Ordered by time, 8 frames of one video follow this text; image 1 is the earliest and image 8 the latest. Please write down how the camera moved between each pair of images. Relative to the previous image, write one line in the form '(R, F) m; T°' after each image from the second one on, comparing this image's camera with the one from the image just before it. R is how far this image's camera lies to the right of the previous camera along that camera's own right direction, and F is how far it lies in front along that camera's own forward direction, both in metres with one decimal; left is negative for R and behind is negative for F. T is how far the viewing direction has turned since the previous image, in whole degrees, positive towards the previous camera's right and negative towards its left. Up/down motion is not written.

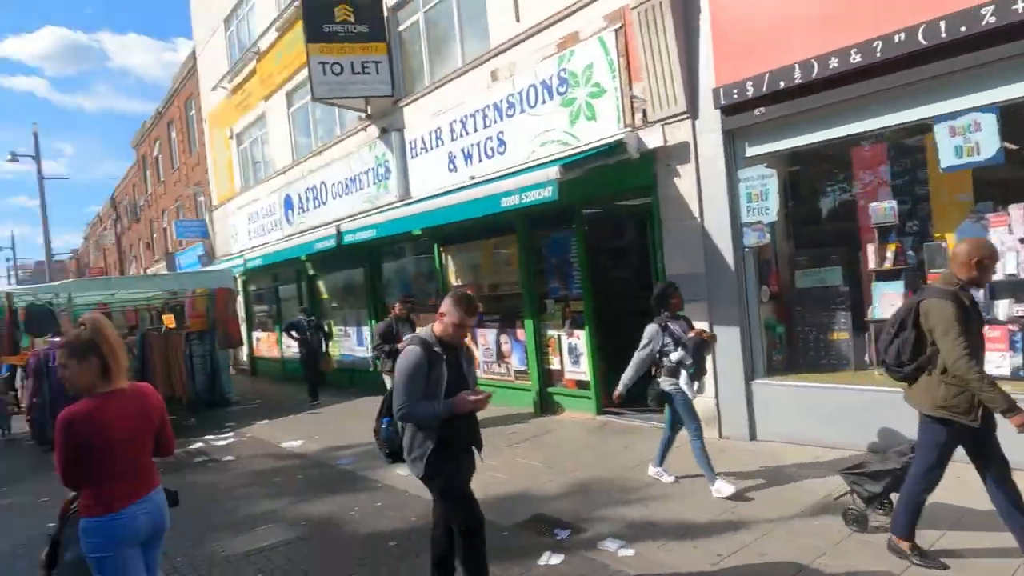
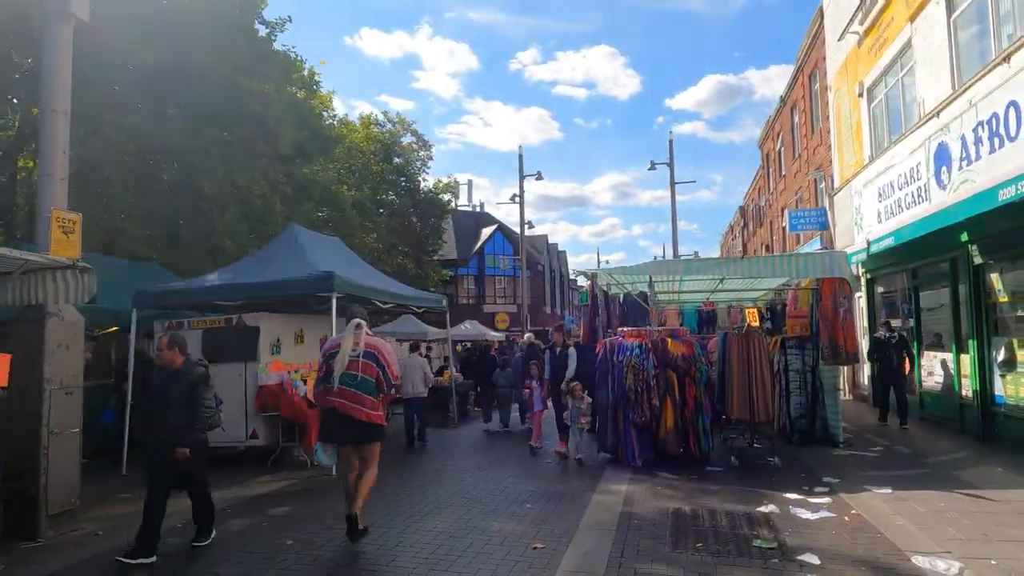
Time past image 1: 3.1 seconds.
(+1.2, +1.4) m; -2°
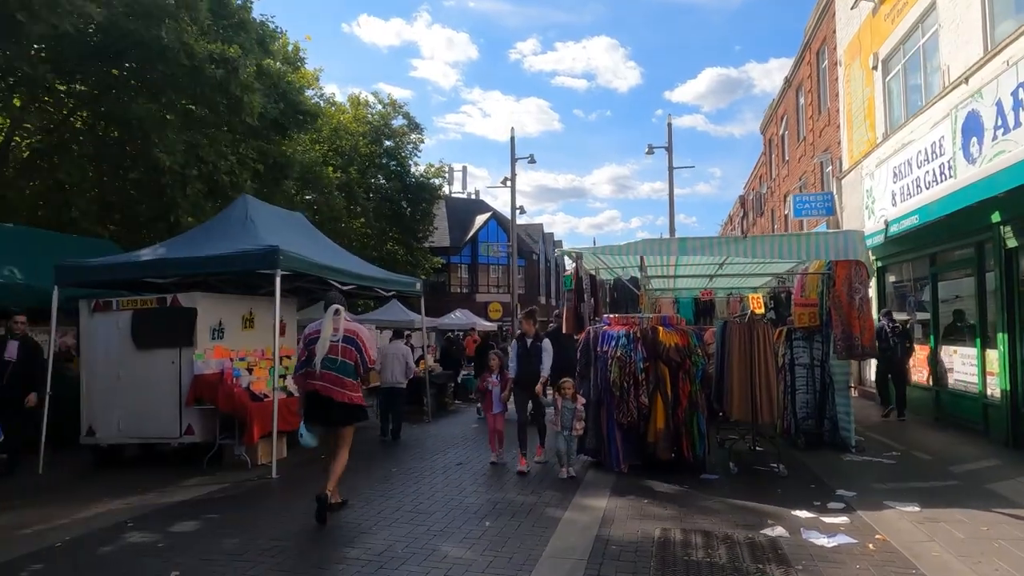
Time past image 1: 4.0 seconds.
(+0.3, +1.2) m; 0°
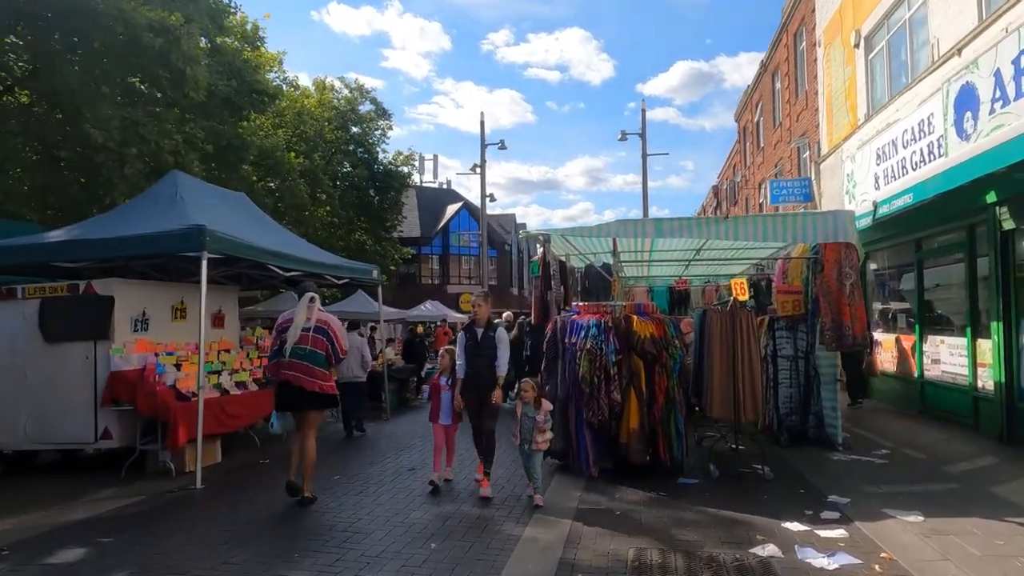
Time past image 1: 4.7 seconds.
(+0.2, +0.8) m; +2°
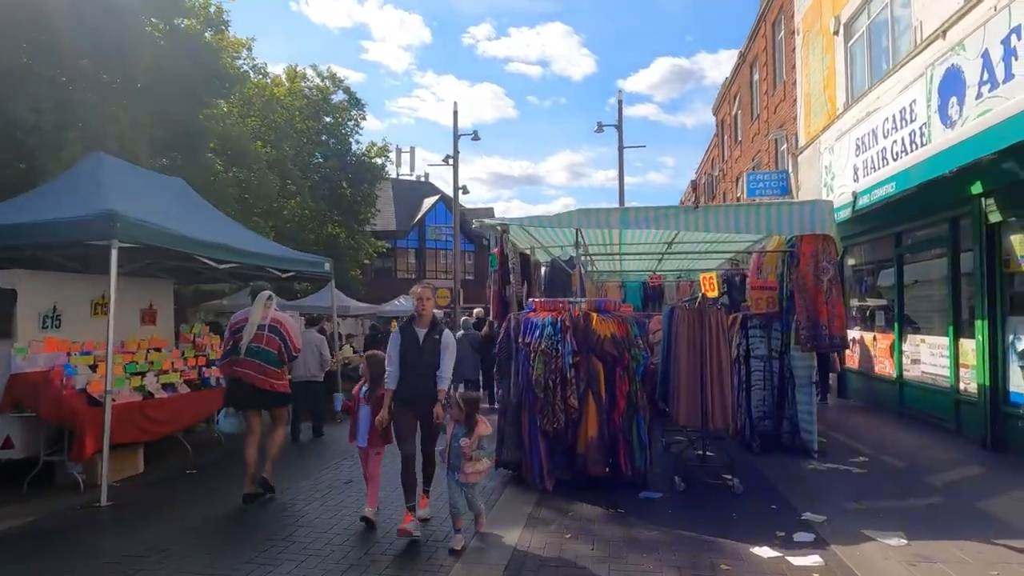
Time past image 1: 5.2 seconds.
(+0.3, +0.7) m; +2°
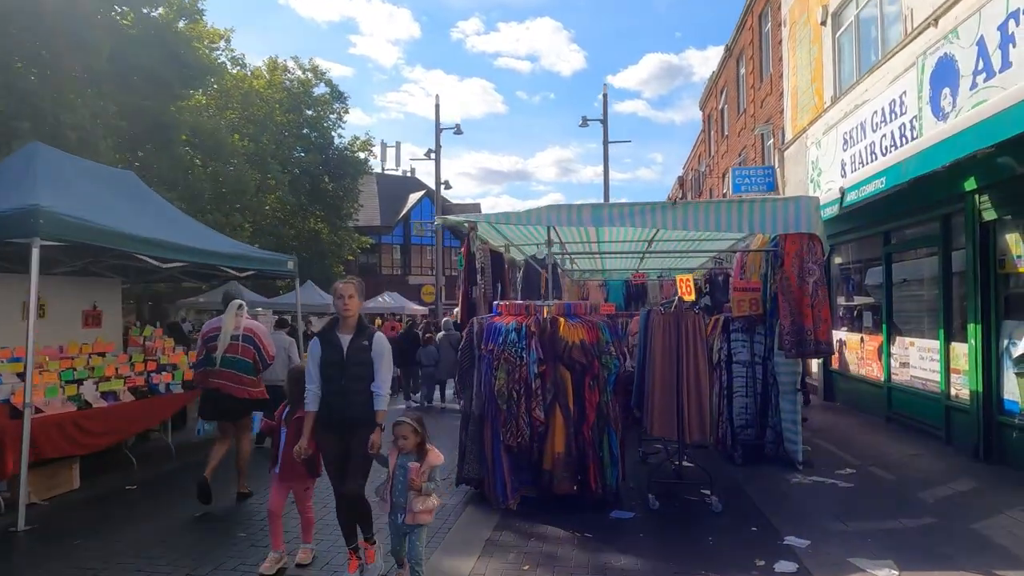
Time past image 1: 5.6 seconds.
(+0.2, +0.5) m; +1°
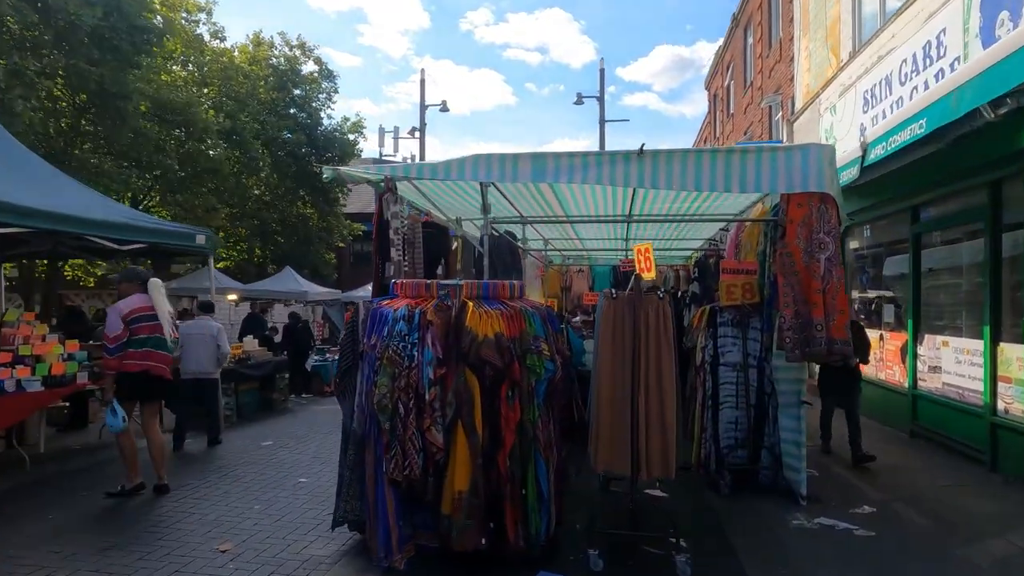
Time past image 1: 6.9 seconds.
(+0.7, +1.7) m; -1°
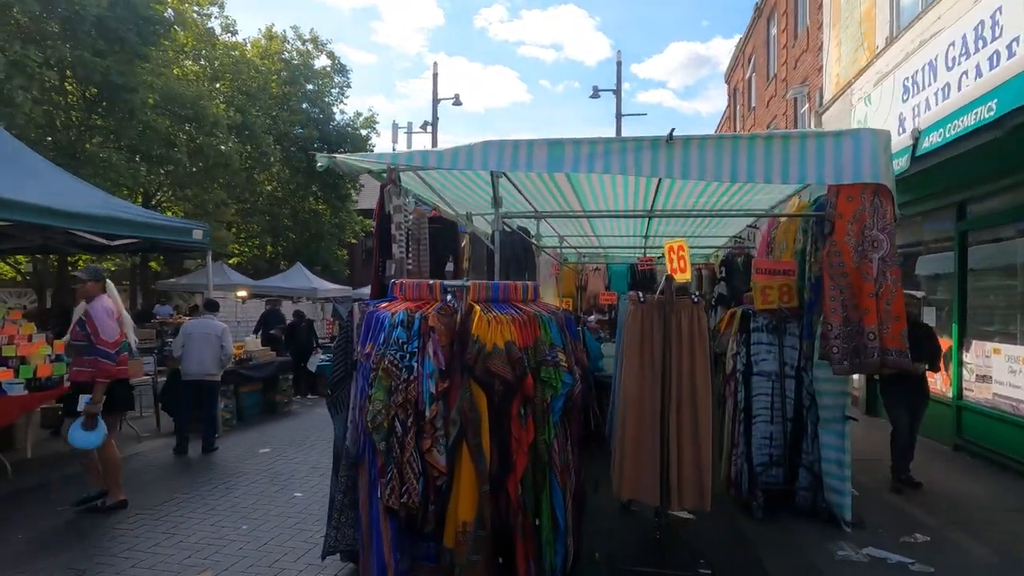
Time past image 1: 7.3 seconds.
(0.0, +0.5) m; -1°
